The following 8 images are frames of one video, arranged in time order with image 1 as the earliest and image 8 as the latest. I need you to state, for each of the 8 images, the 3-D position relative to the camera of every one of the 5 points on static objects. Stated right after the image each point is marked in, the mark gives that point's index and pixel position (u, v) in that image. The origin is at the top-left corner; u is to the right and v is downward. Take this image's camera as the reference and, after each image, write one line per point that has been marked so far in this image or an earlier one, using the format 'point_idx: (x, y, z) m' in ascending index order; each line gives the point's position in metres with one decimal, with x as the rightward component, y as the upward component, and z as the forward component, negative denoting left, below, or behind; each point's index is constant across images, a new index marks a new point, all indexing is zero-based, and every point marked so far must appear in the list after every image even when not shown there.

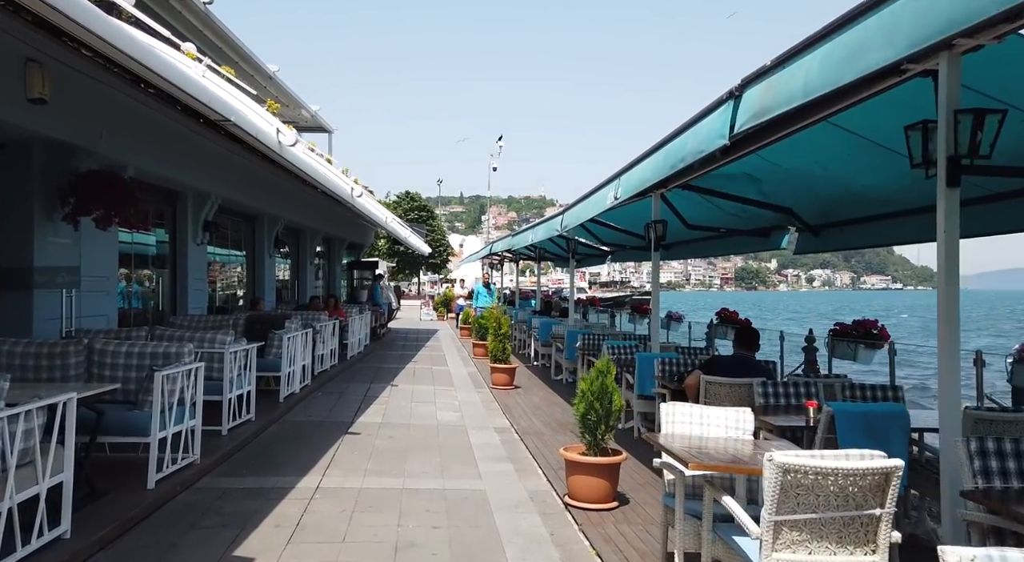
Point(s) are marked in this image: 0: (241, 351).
0: (-2.9, -0.8, +6.8) m
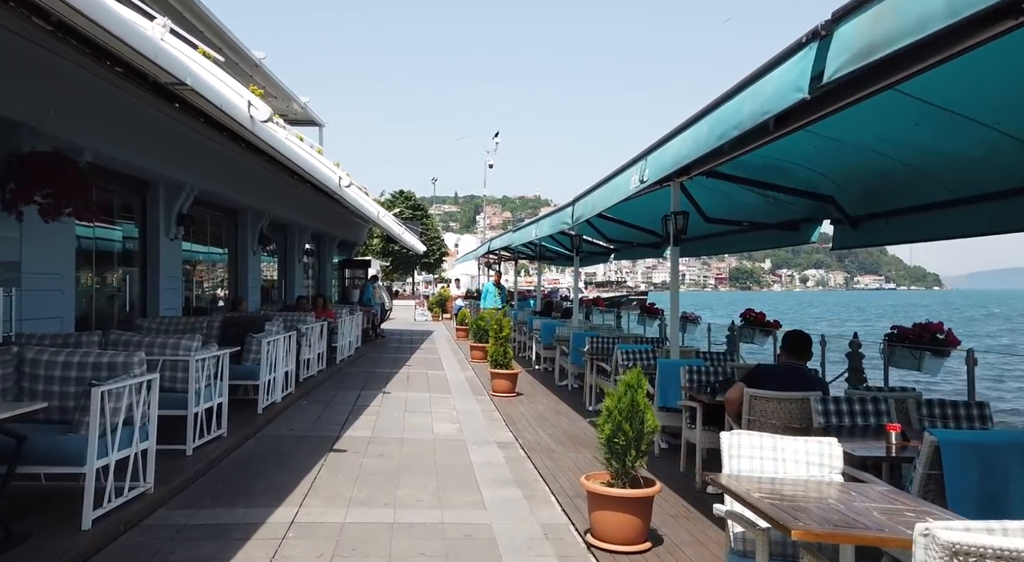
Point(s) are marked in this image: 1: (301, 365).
0: (-2.8, -0.7, +6.0) m
1: (-3.2, -1.3, +9.7) m
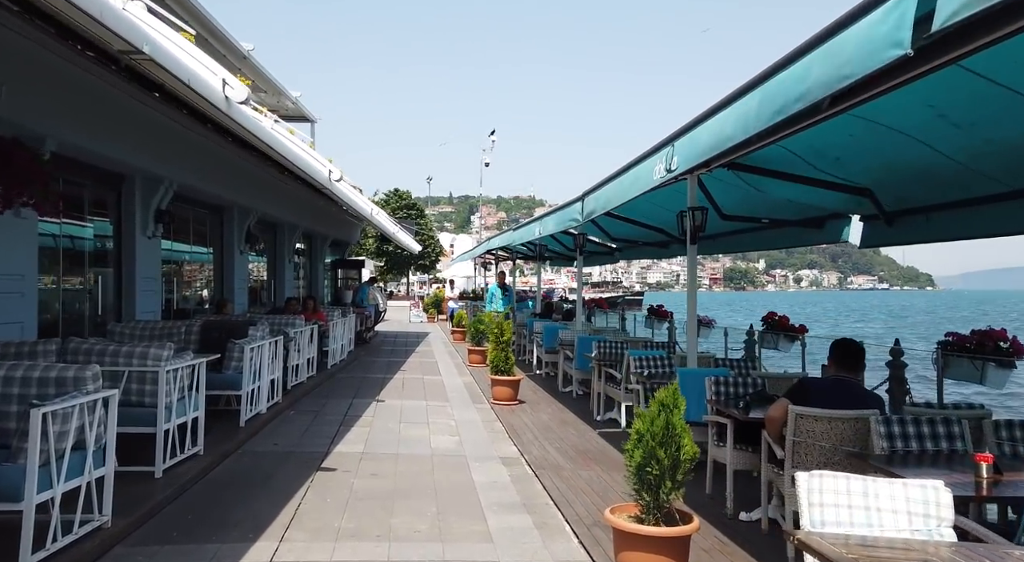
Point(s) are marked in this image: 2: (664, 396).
0: (-2.8, -0.7, +5.4) m
1: (-3.2, -1.3, +9.1) m
2: (+0.8, -0.6, +3.5) m
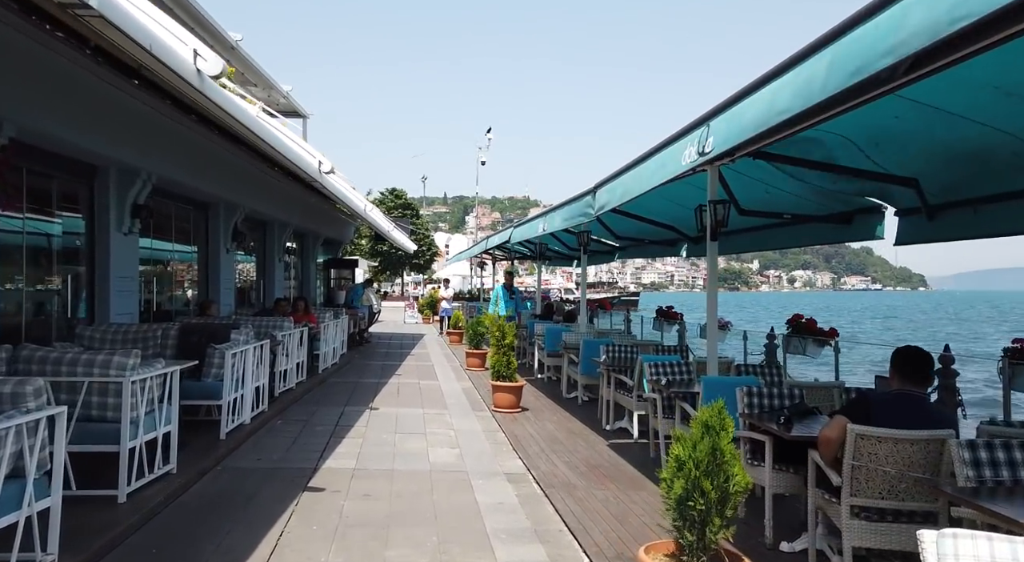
0: (-2.7, -0.7, +4.8) m
1: (-3.2, -1.3, +8.5) m
2: (+0.9, -0.6, +2.9) m
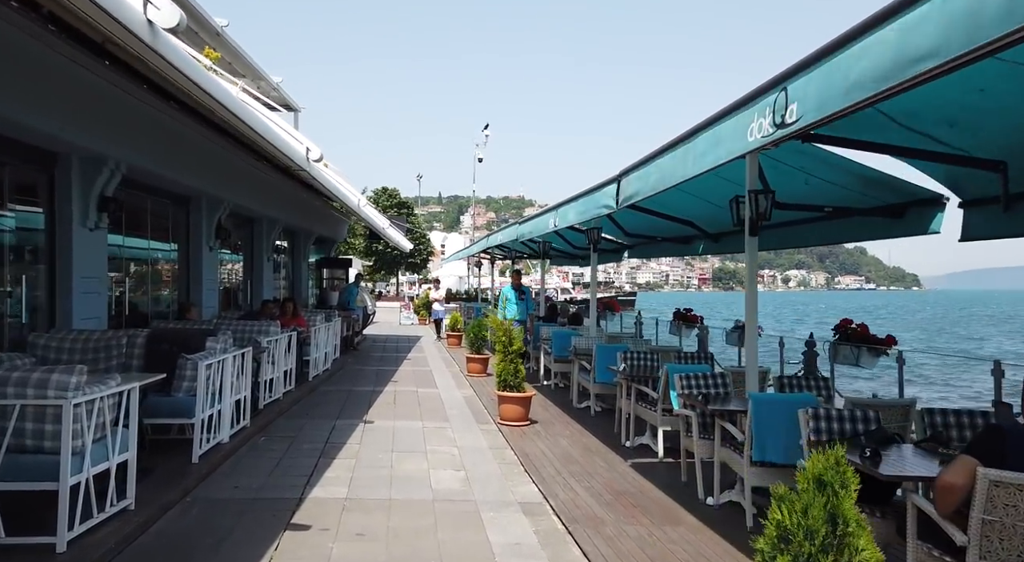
0: (-2.6, -0.7, +4.0) m
1: (-3.1, -1.3, +7.7) m
2: (+1.1, -0.6, +2.2) m
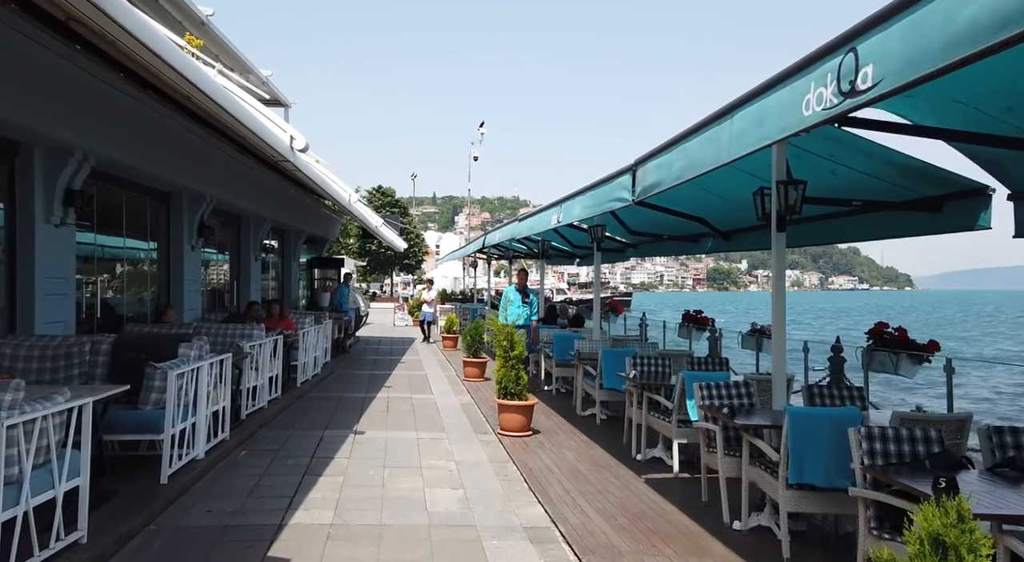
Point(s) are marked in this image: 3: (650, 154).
0: (-2.5, -0.8, +3.5) m
1: (-3.1, -1.3, +7.2) m
2: (+1.1, -0.6, +1.7) m
3: (+1.0, +1.0, +4.9) m
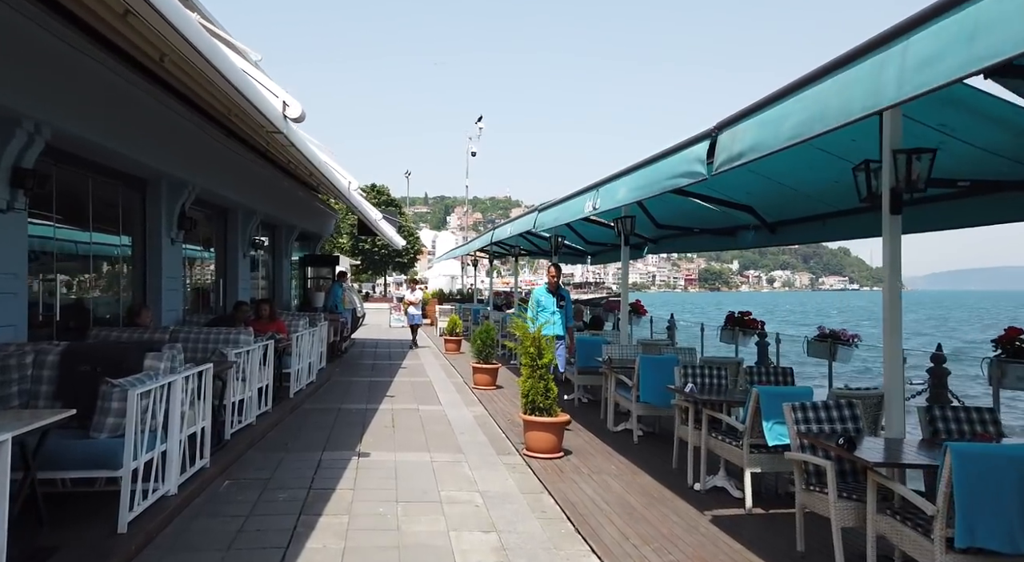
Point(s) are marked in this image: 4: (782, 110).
0: (-2.2, -0.7, +2.4) m
1: (-2.8, -1.3, +6.1) m
2: (+1.5, -0.6, +0.7) m
3: (+1.4, +1.0, +3.9) m
4: (+1.4, +0.9, +3.4) m
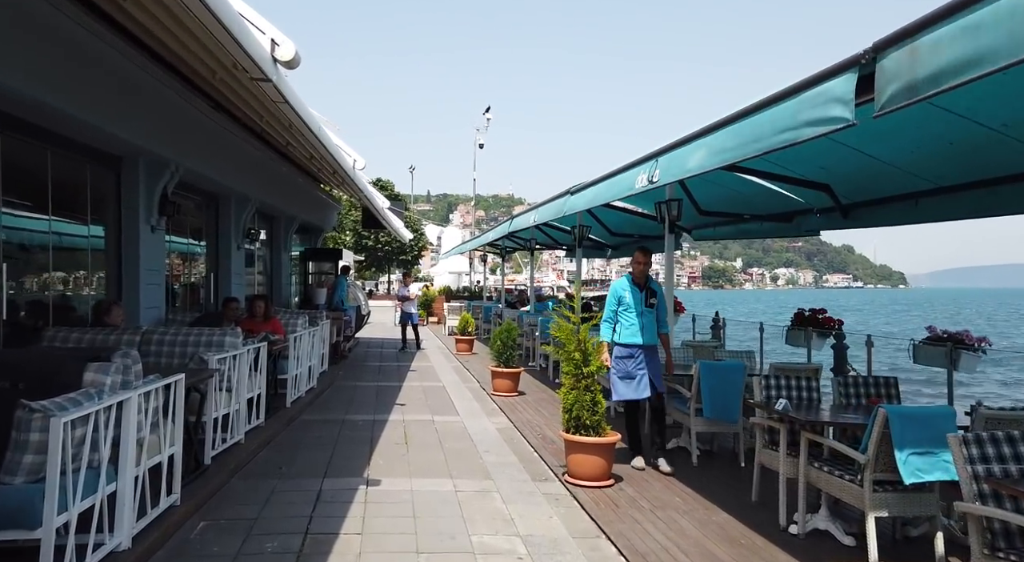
0: (-1.9, -0.7, +1.3) m
1: (-2.4, -1.2, +5.0) m
2: (+1.8, -0.5, -0.5) m
3: (+1.7, +1.1, +2.8) m
4: (+1.7, +0.9, +2.3) m
